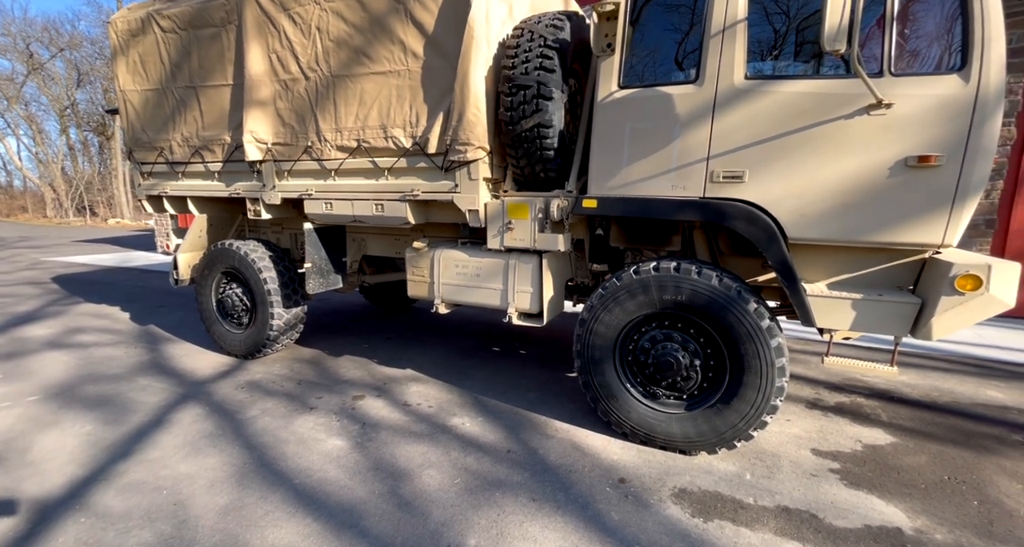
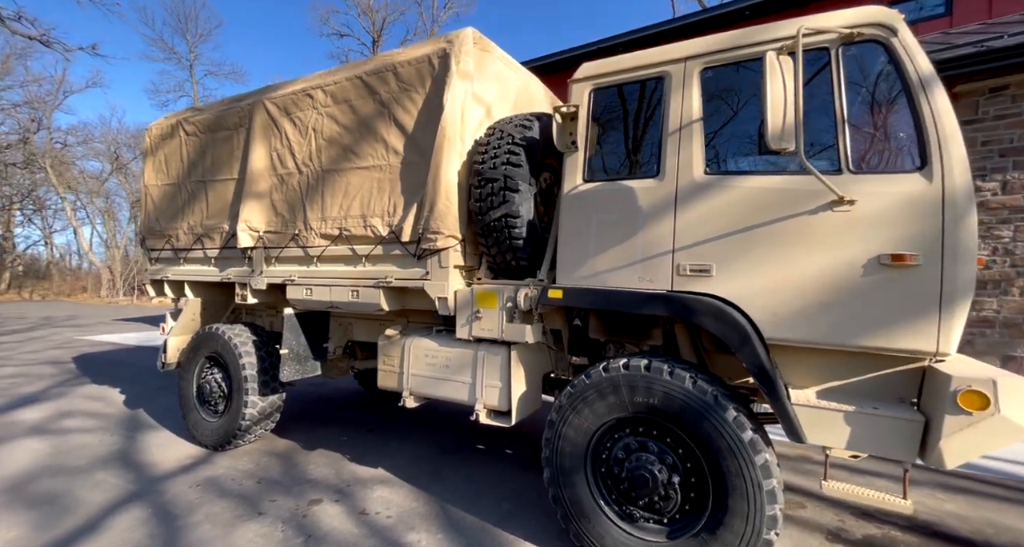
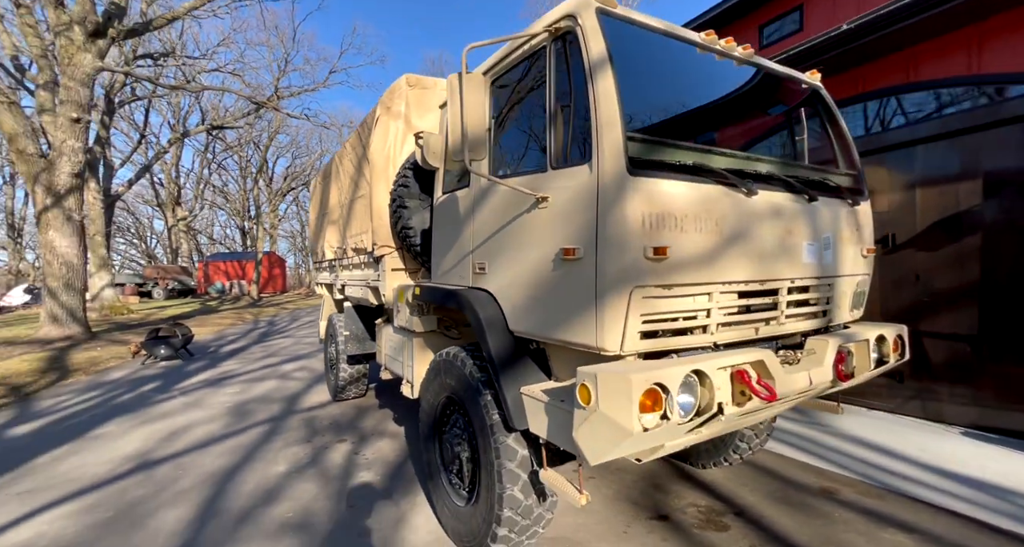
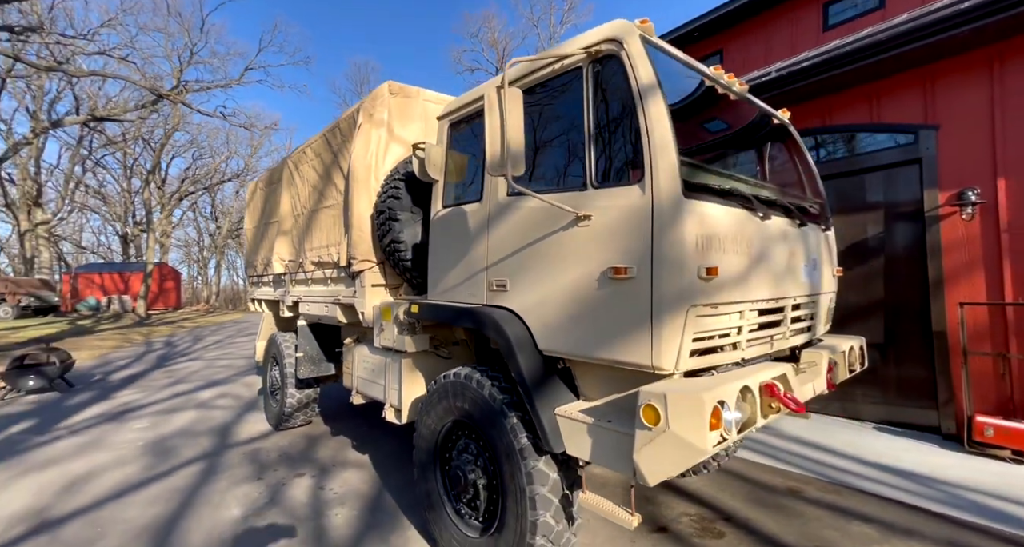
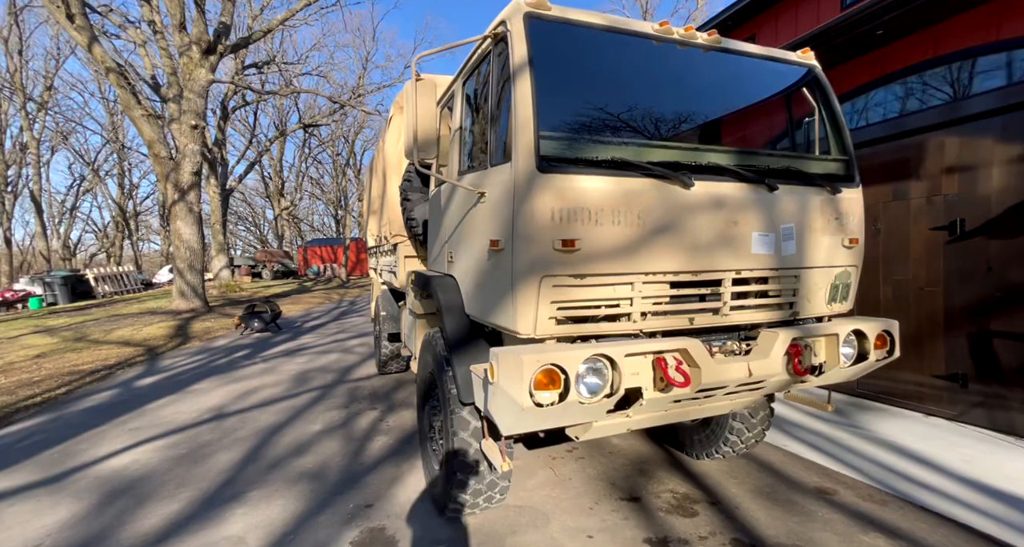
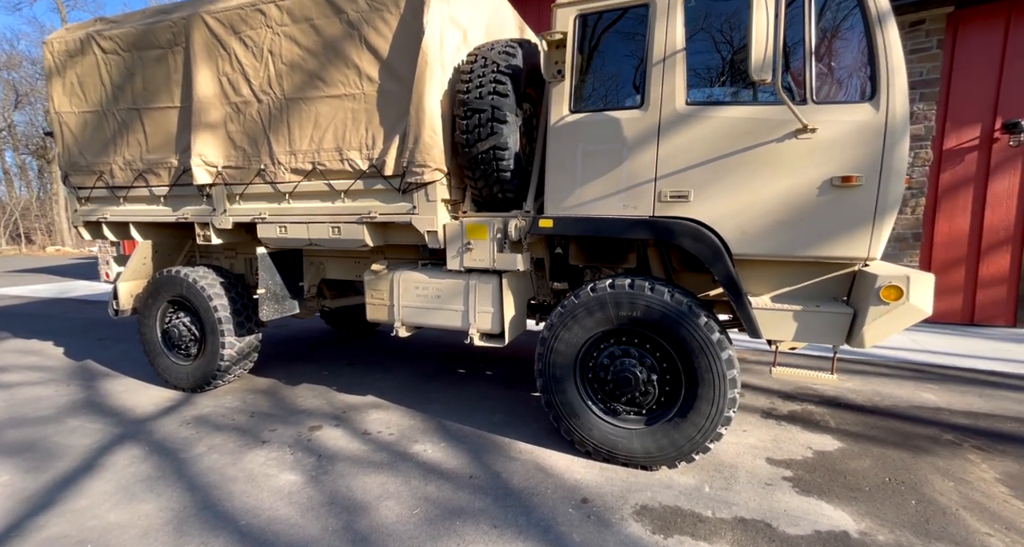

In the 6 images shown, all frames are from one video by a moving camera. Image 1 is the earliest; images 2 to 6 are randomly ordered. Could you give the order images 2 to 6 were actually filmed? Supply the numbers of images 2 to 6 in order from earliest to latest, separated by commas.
6, 2, 4, 3, 5
